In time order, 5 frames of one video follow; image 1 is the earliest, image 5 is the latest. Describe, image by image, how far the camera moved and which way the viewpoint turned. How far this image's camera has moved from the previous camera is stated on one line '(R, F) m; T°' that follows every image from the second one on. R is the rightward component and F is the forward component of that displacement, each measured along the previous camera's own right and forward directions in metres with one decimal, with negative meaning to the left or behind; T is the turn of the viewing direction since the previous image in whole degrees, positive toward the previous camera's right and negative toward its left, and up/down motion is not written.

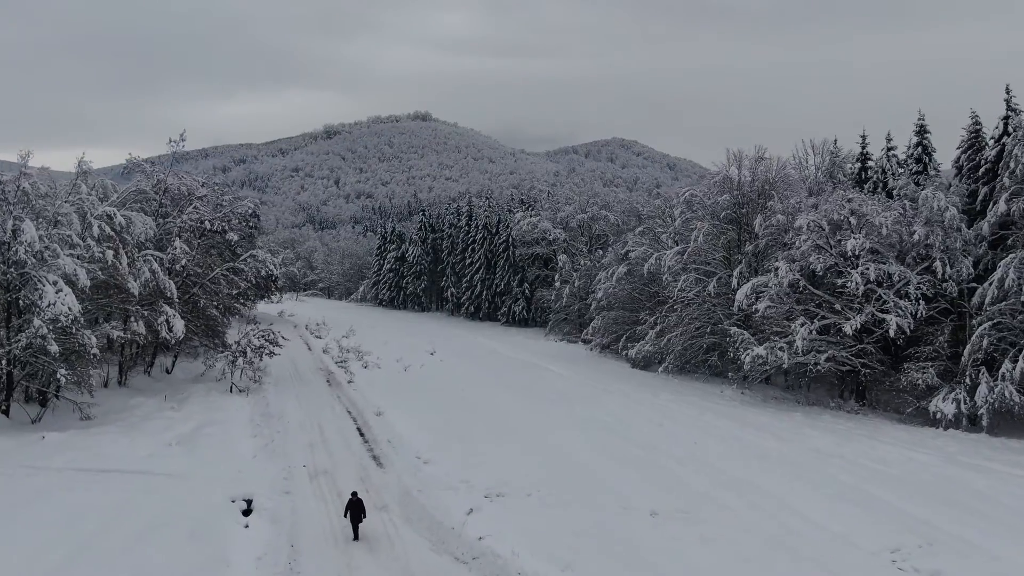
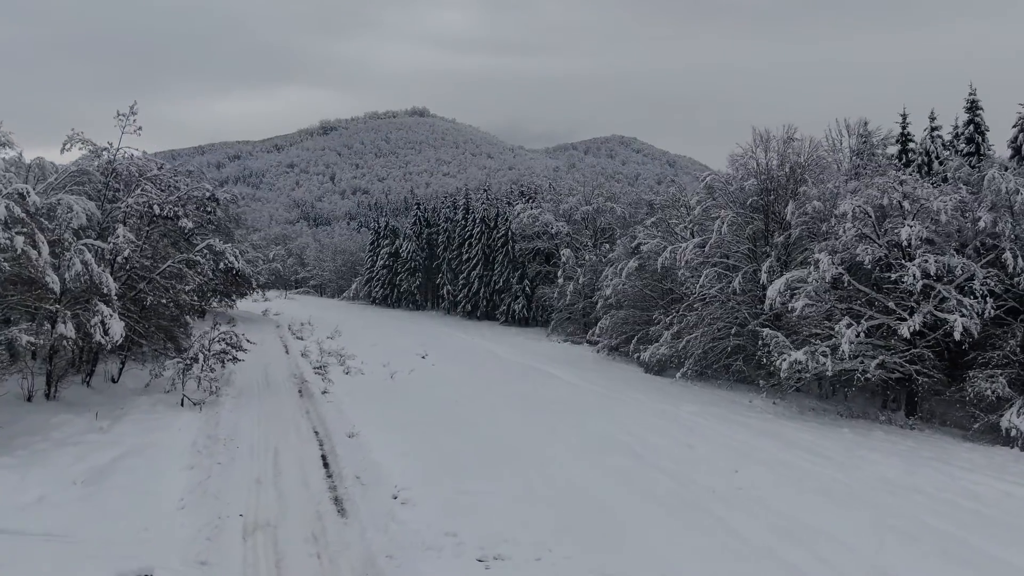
(0.0, +2.7) m; 0°
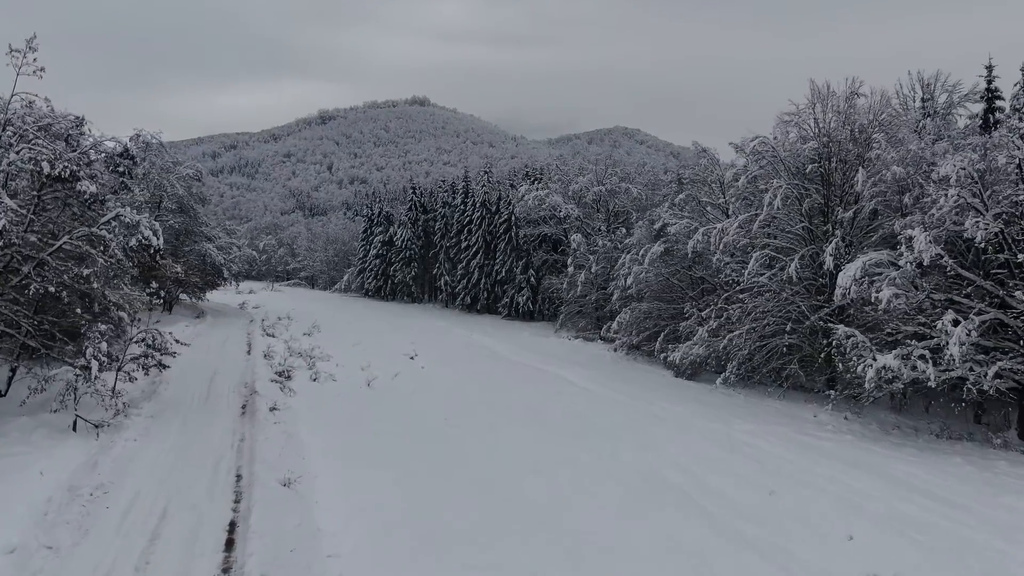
(-0.1, +4.0) m; 0°
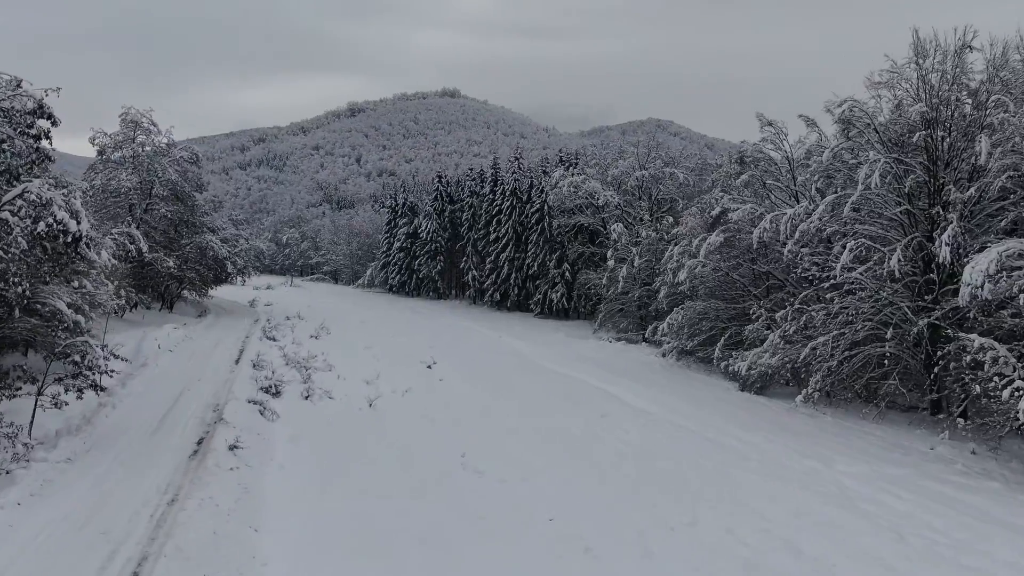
(-0.1, +3.2) m; -2°
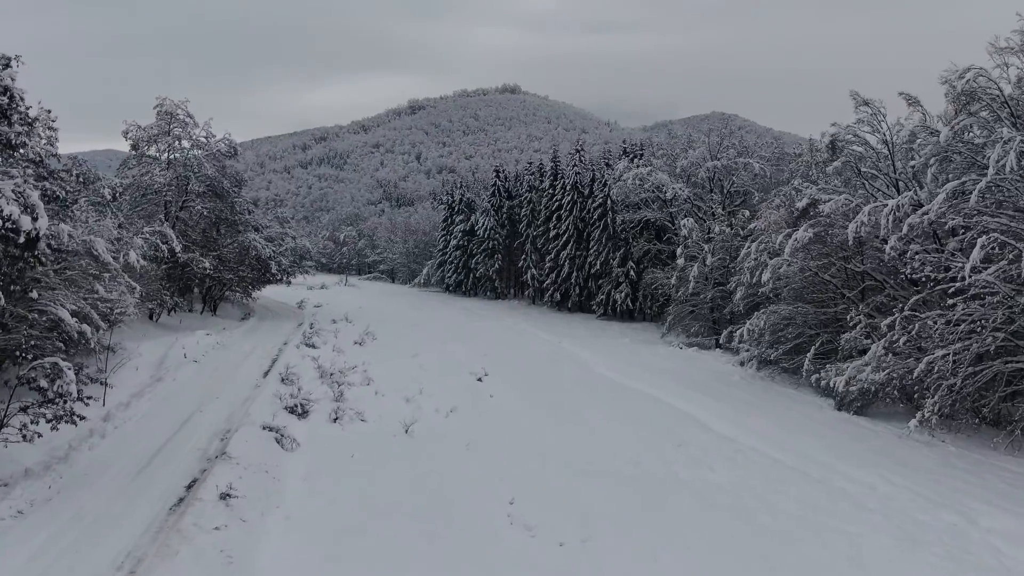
(0.0, +2.1) m; -4°
